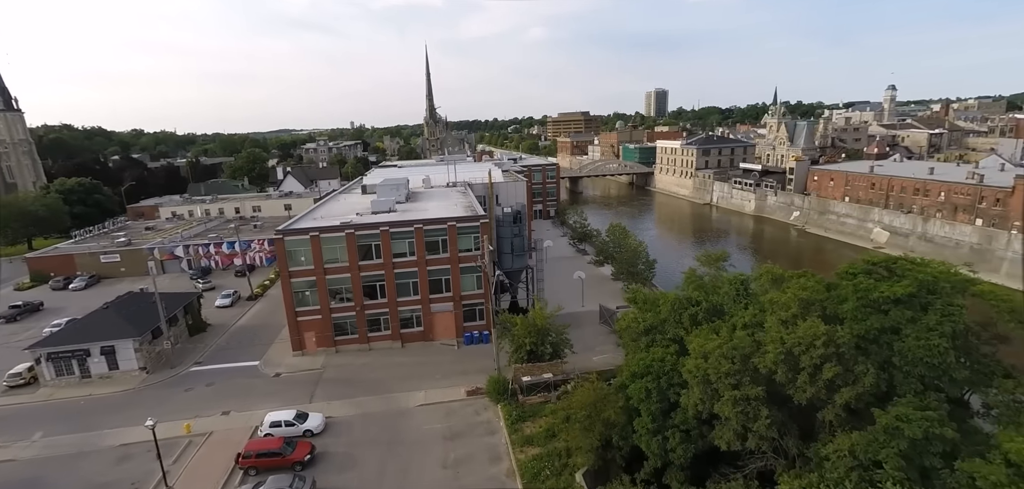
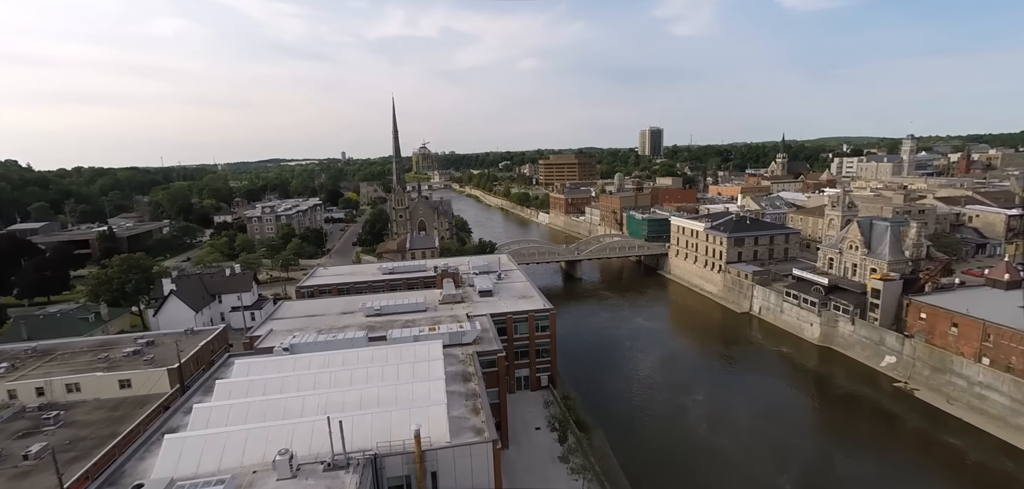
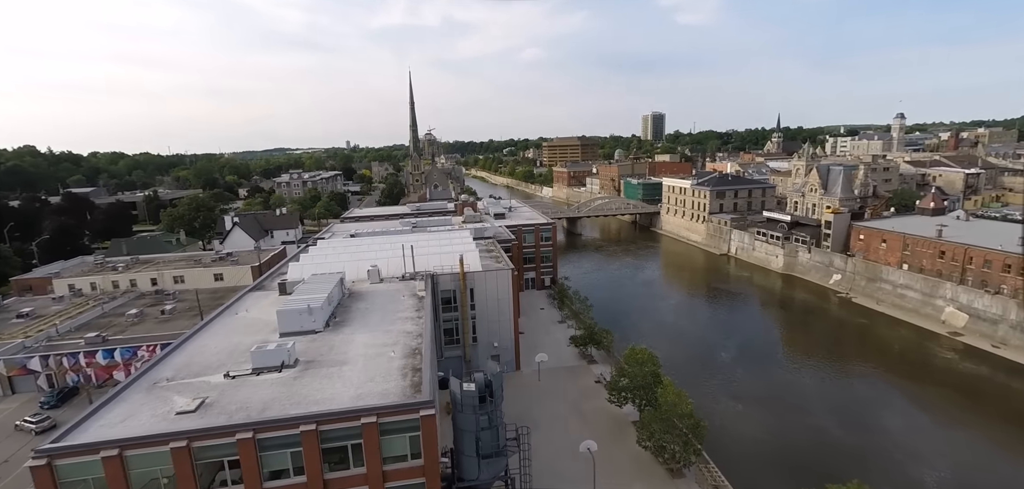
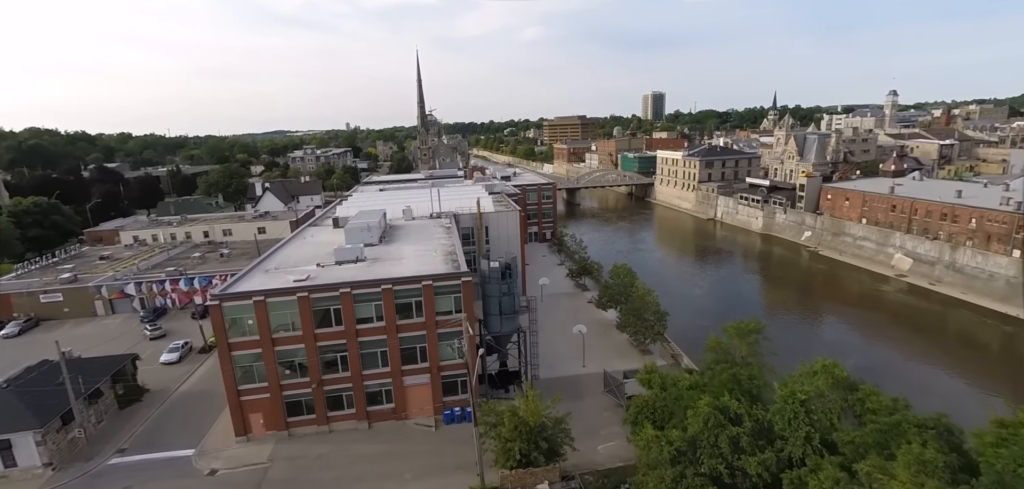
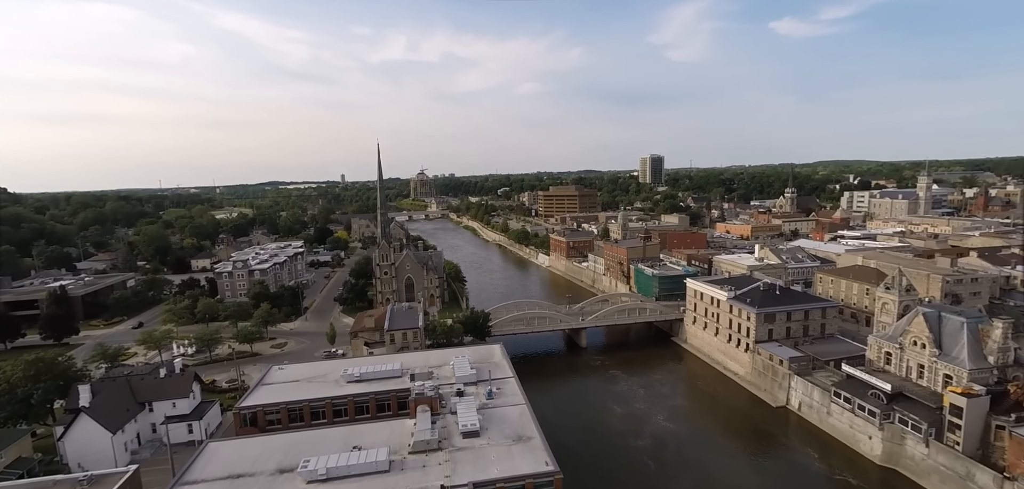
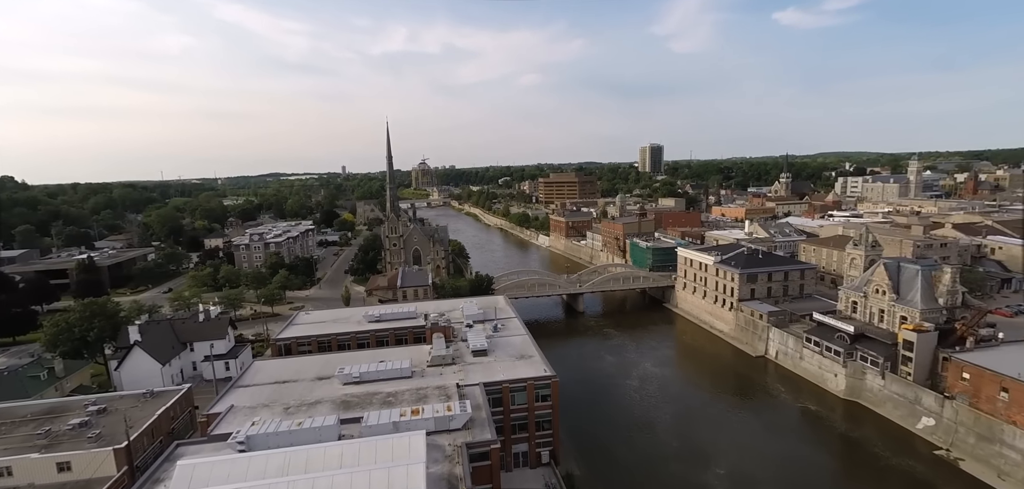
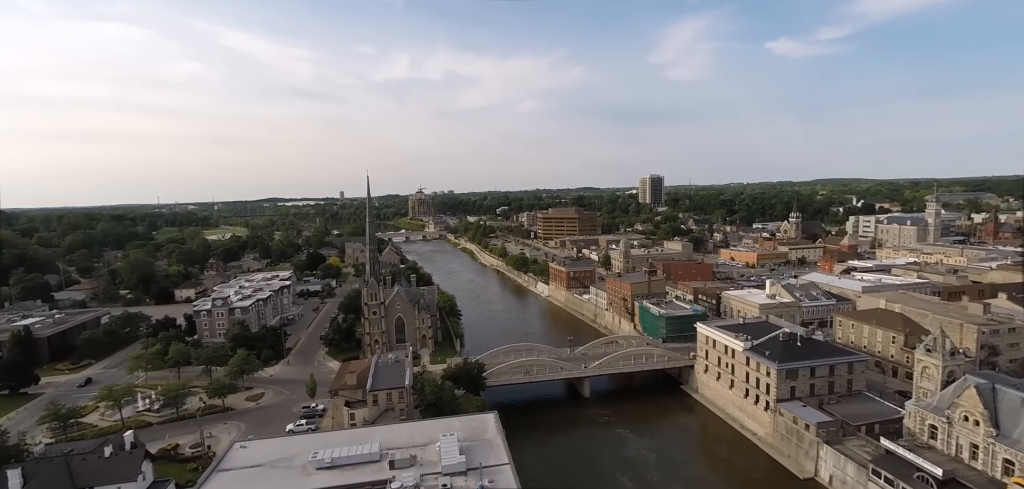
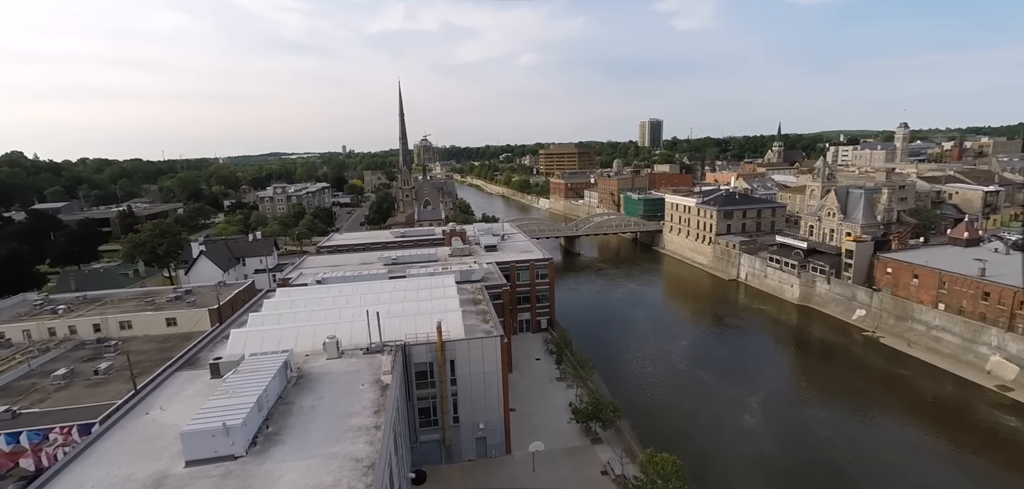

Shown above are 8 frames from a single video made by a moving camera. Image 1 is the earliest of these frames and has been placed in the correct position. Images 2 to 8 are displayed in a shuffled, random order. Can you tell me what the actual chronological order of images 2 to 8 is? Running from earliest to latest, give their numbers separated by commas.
4, 3, 8, 2, 6, 5, 7
